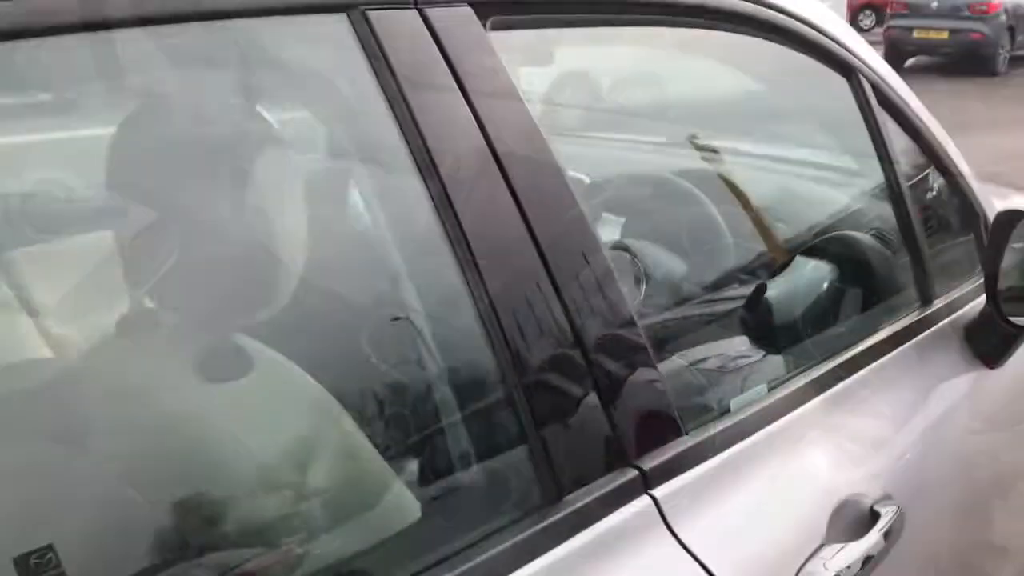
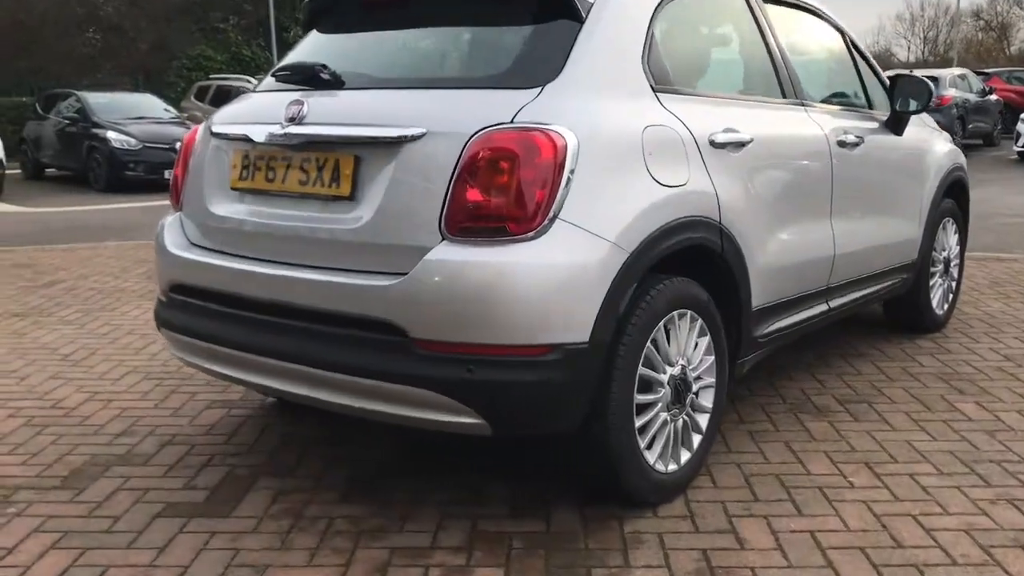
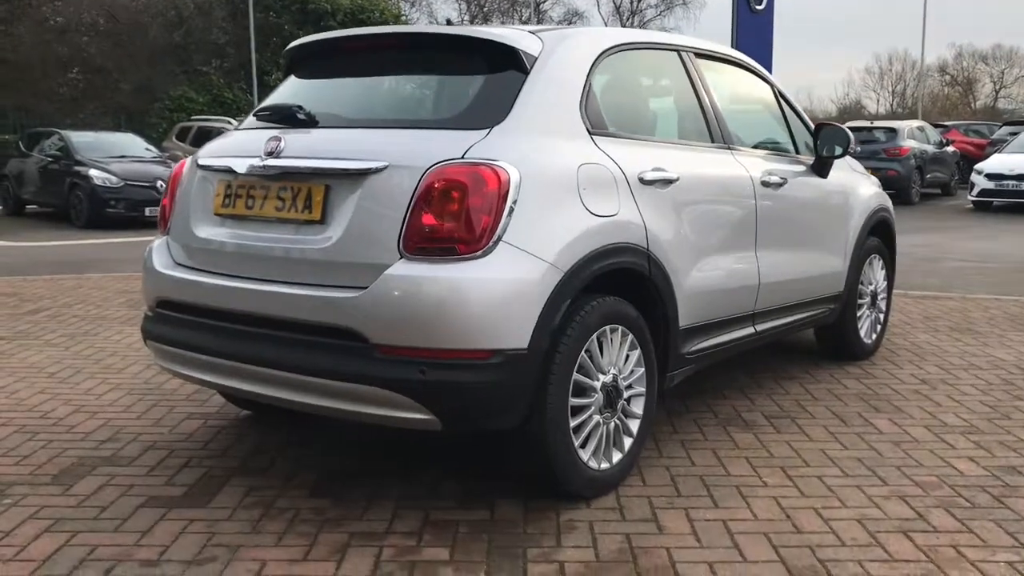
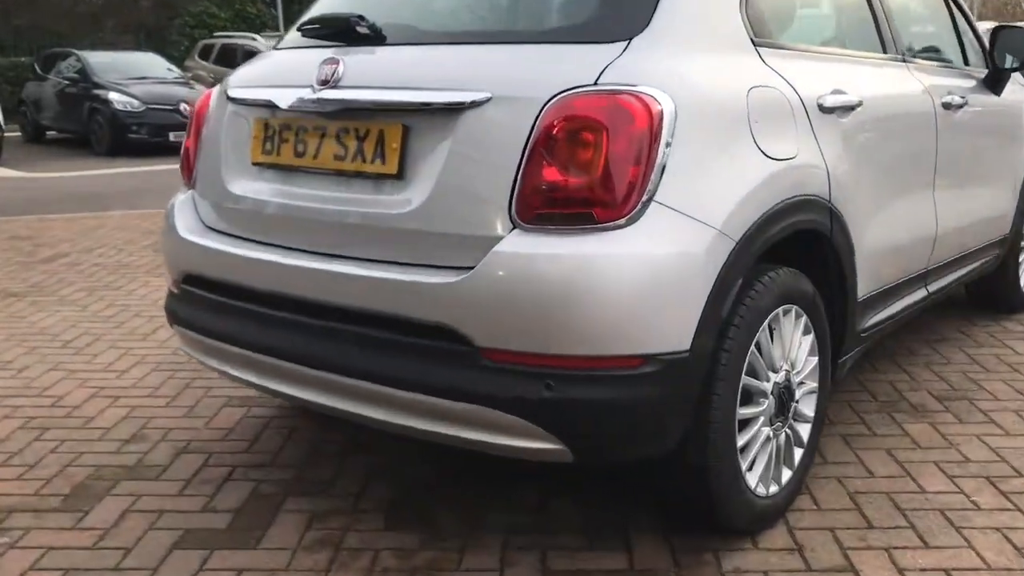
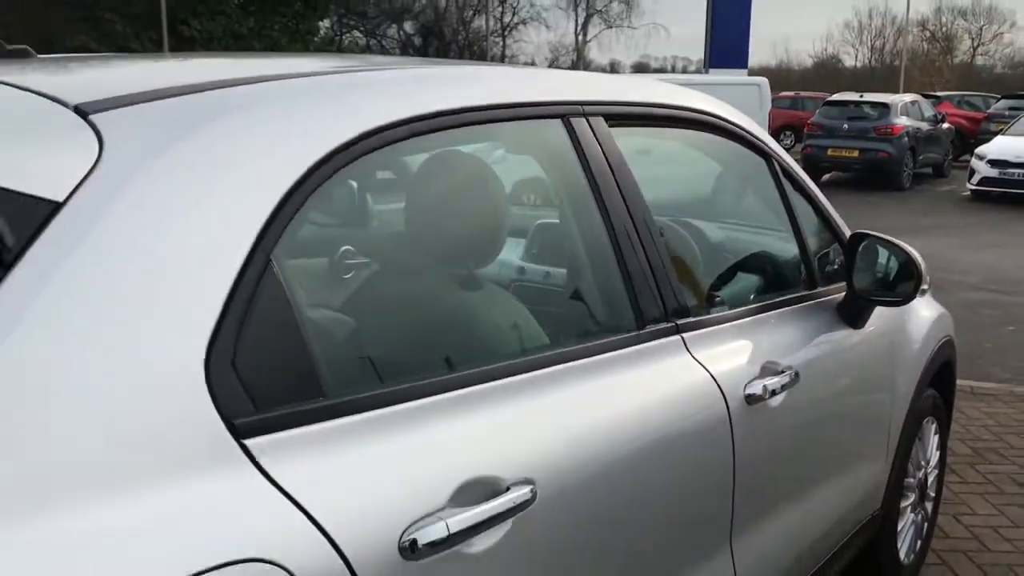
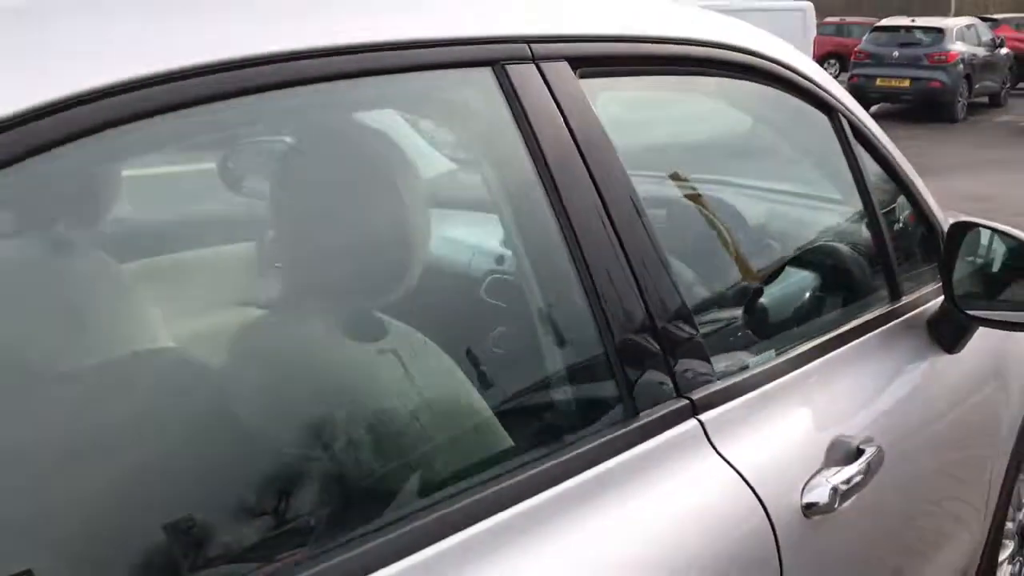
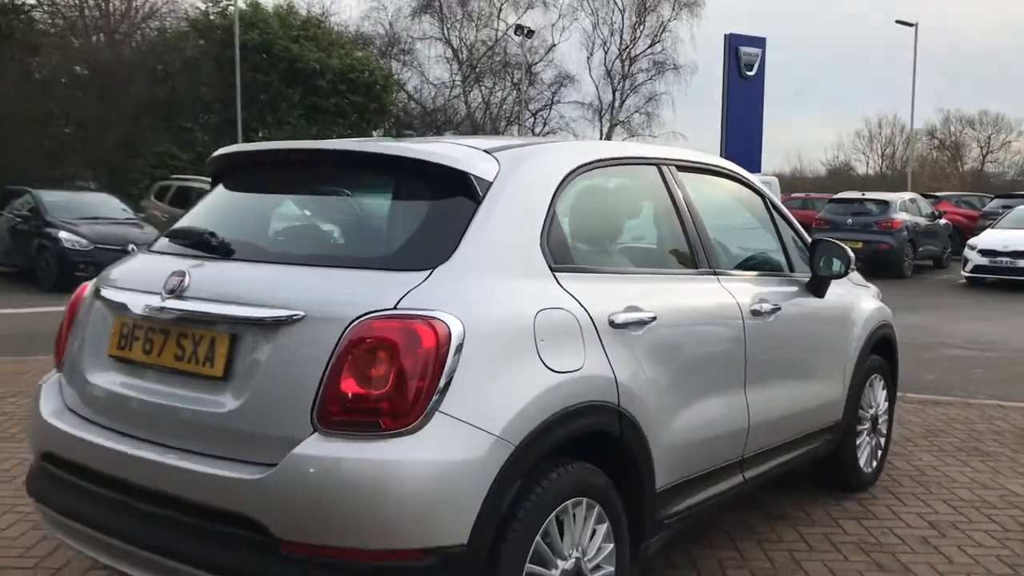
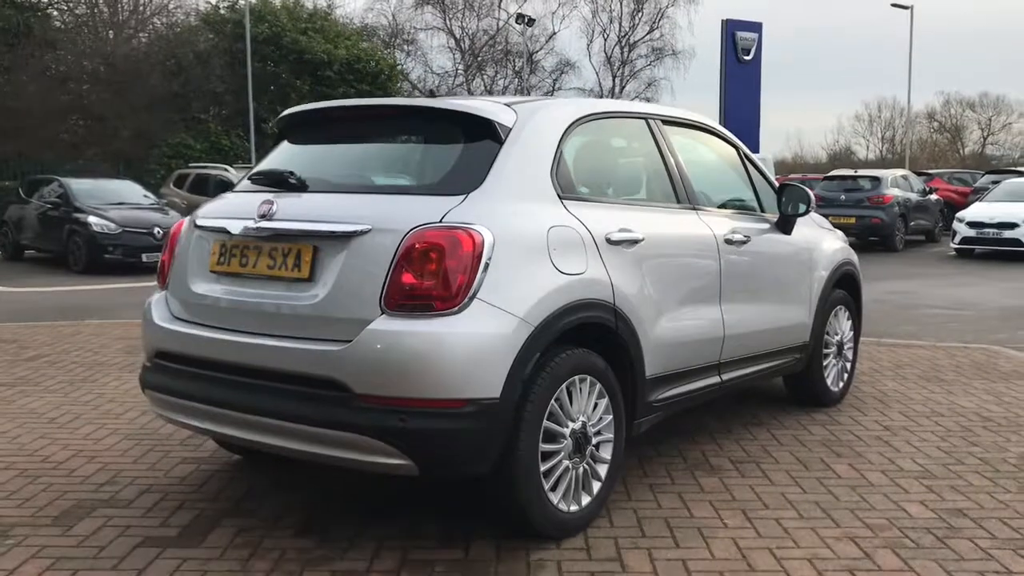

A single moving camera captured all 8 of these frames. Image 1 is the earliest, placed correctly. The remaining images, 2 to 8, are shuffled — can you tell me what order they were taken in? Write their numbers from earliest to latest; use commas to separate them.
6, 5, 7, 8, 3, 2, 4
